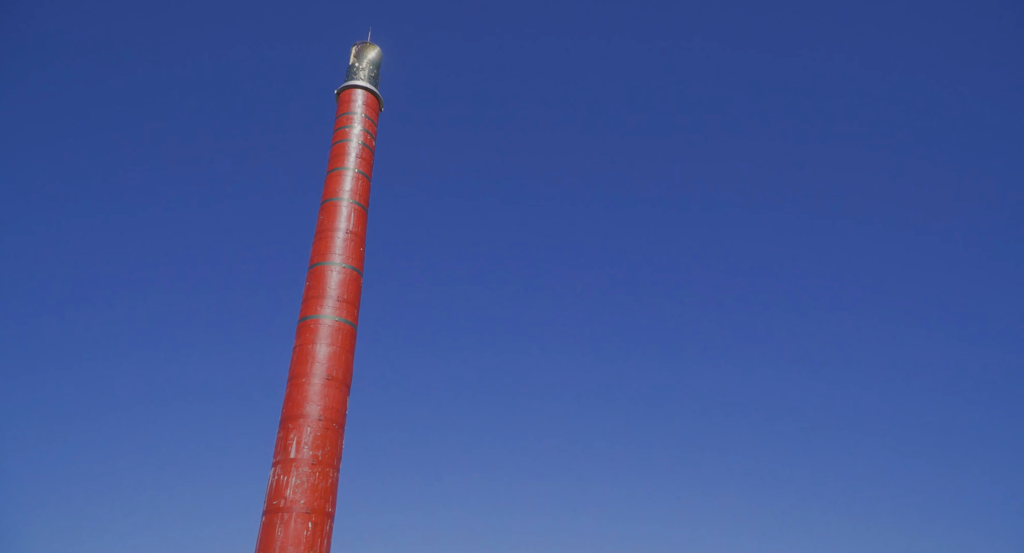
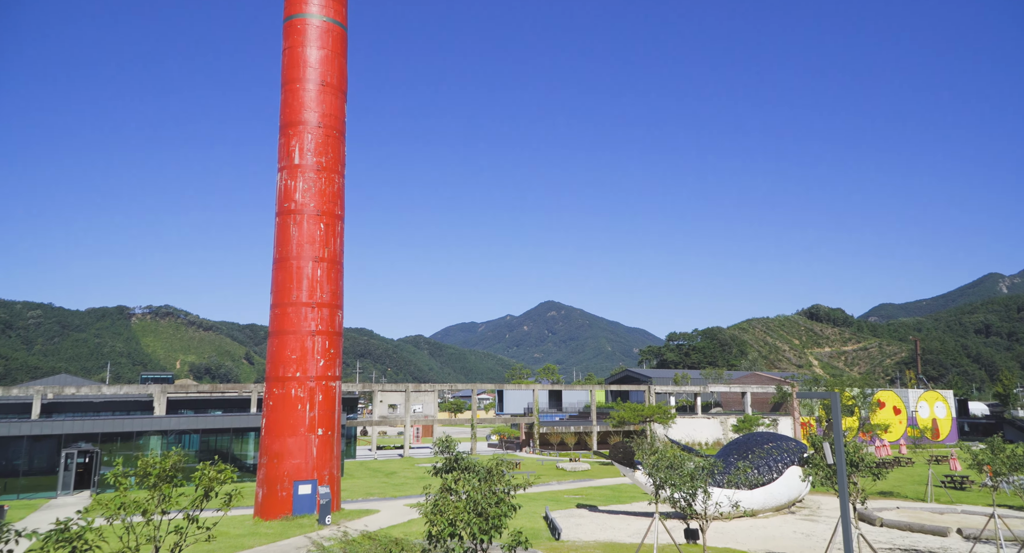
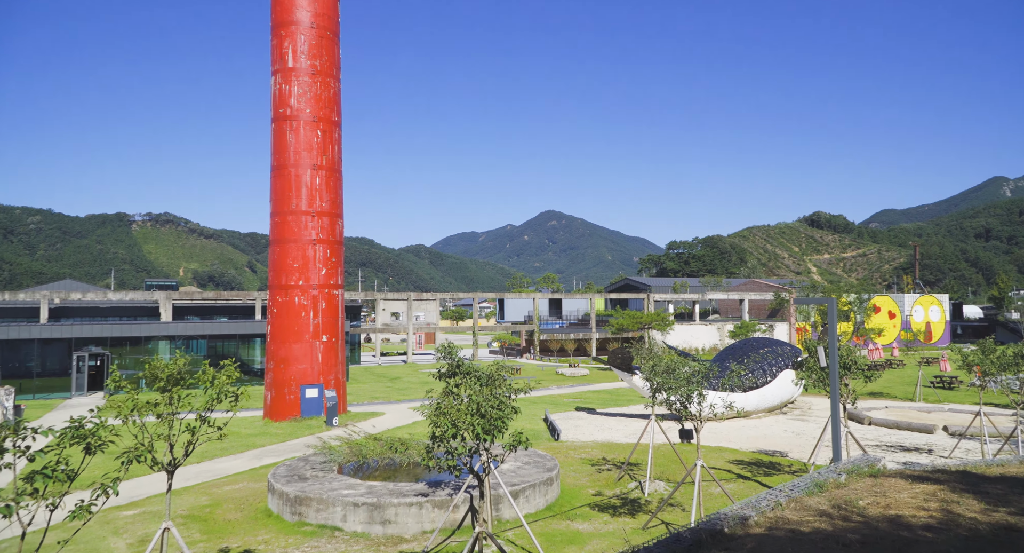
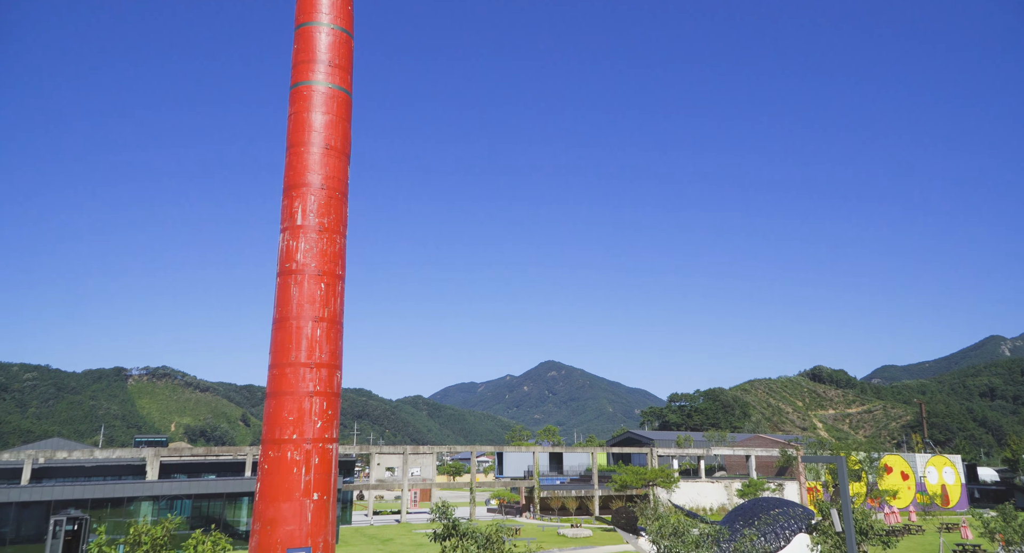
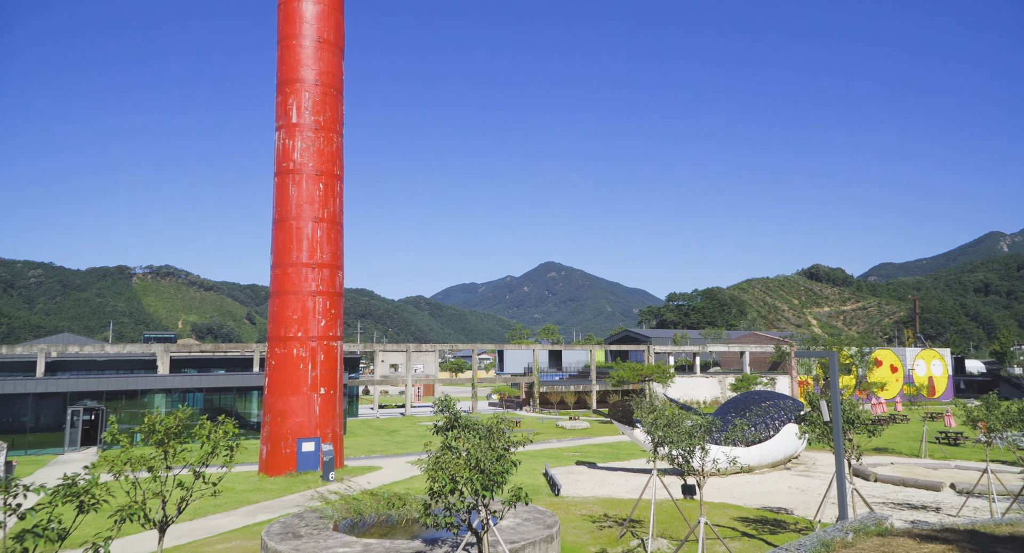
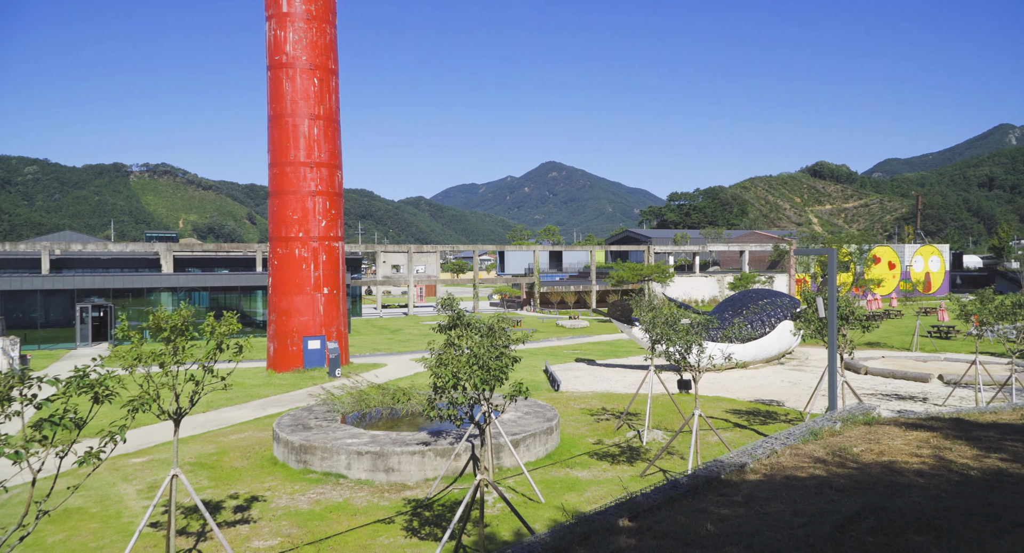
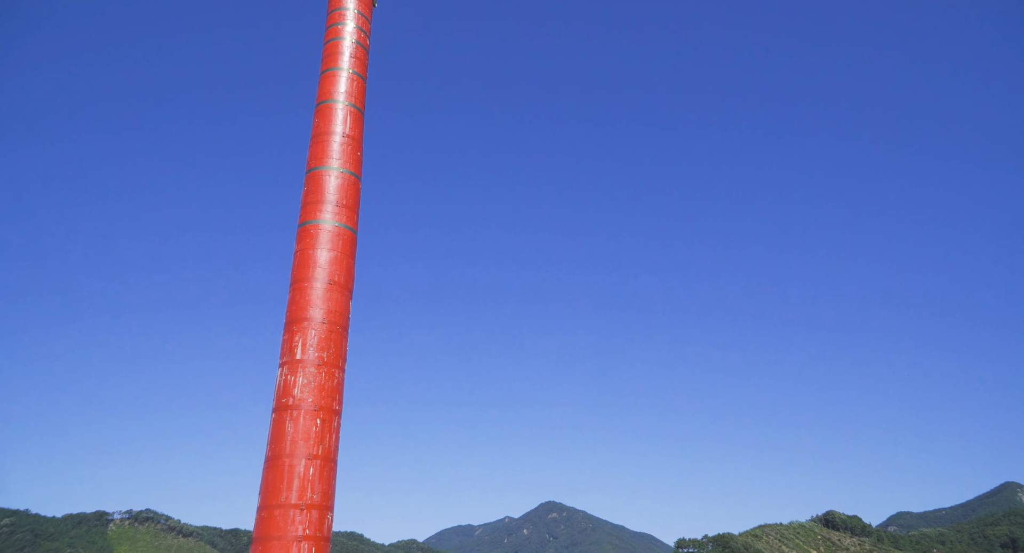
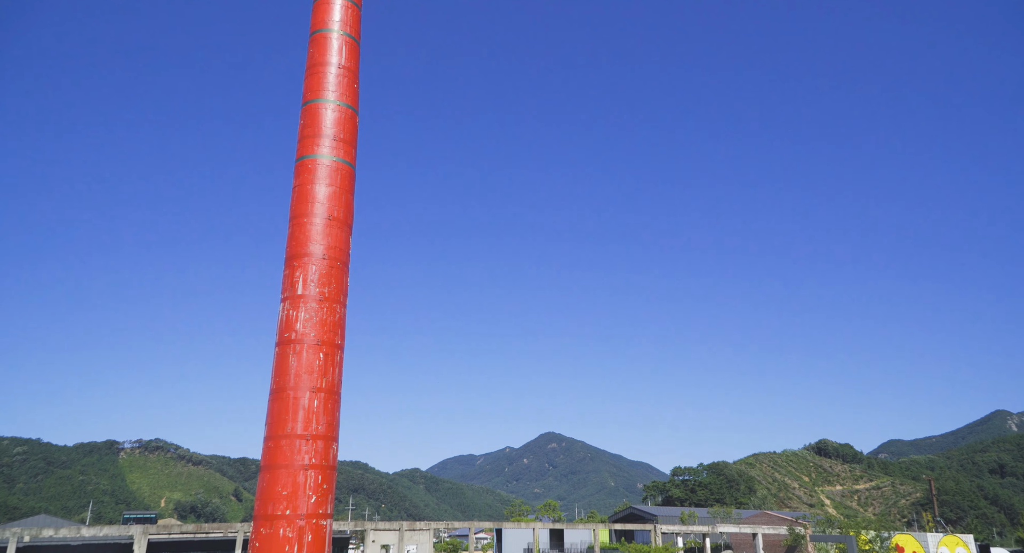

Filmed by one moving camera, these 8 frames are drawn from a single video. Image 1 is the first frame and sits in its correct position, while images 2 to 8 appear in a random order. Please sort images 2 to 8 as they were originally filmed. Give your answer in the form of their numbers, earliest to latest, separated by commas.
7, 8, 4, 2, 5, 3, 6
